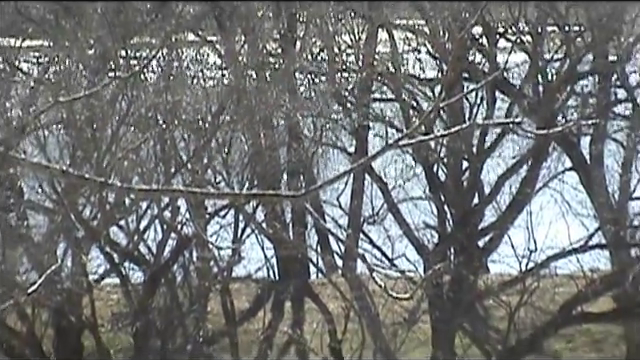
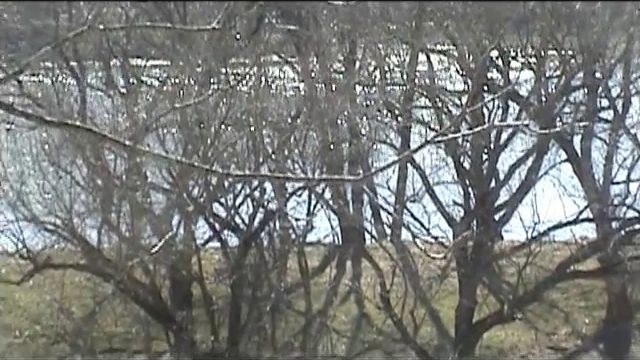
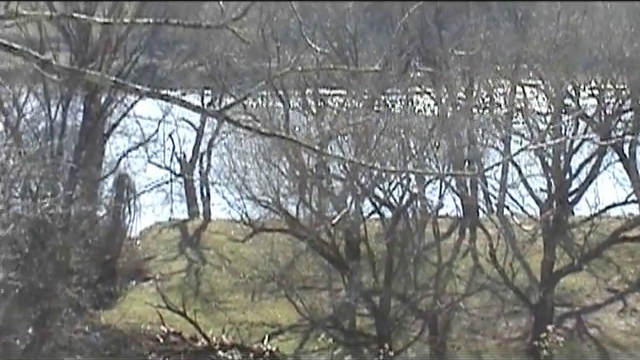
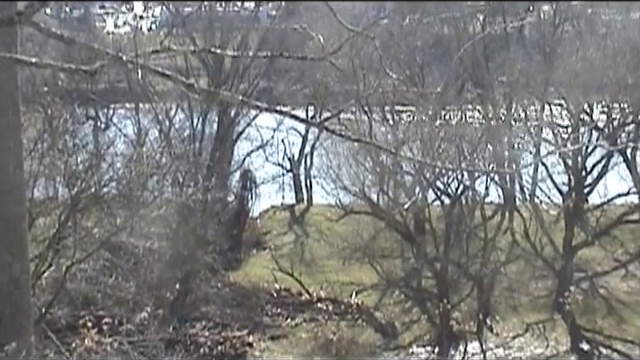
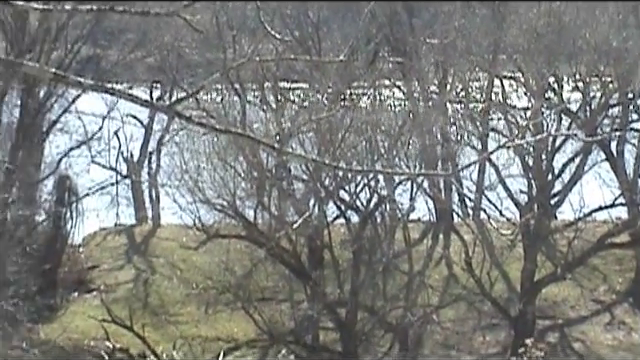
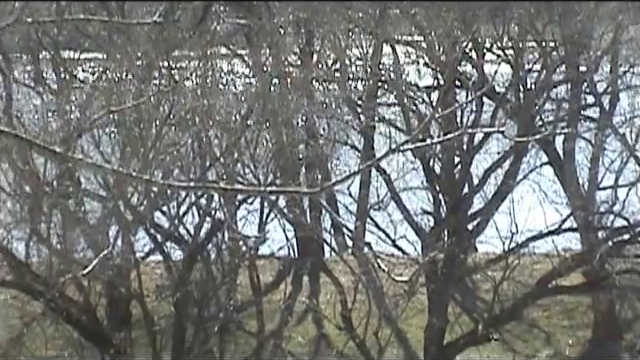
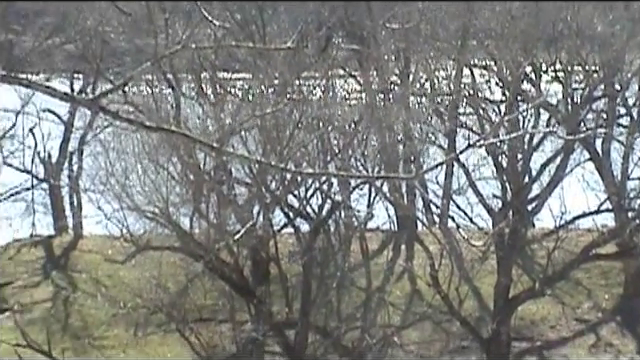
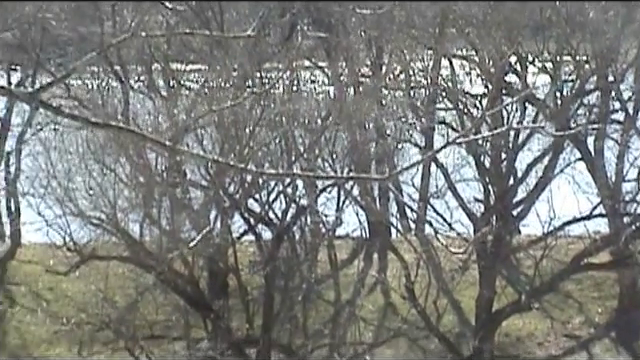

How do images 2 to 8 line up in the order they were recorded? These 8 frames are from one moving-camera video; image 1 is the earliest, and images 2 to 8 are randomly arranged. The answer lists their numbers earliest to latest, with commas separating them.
6, 2, 8, 7, 5, 3, 4
